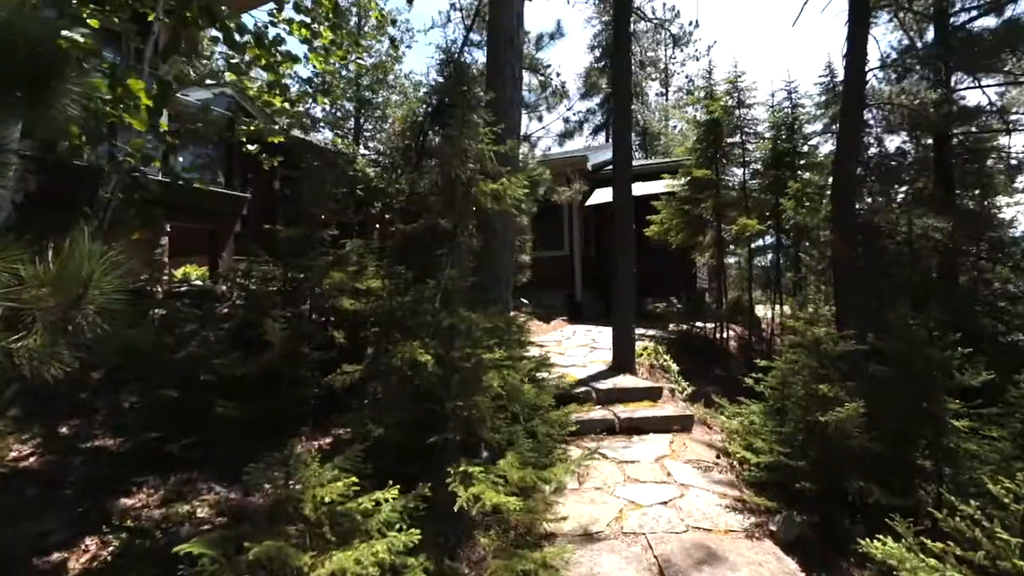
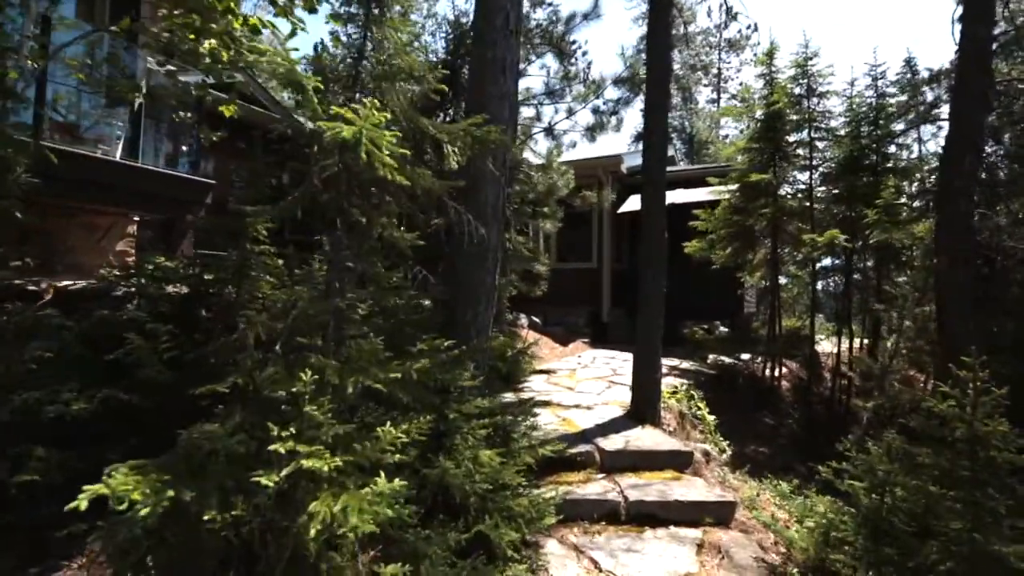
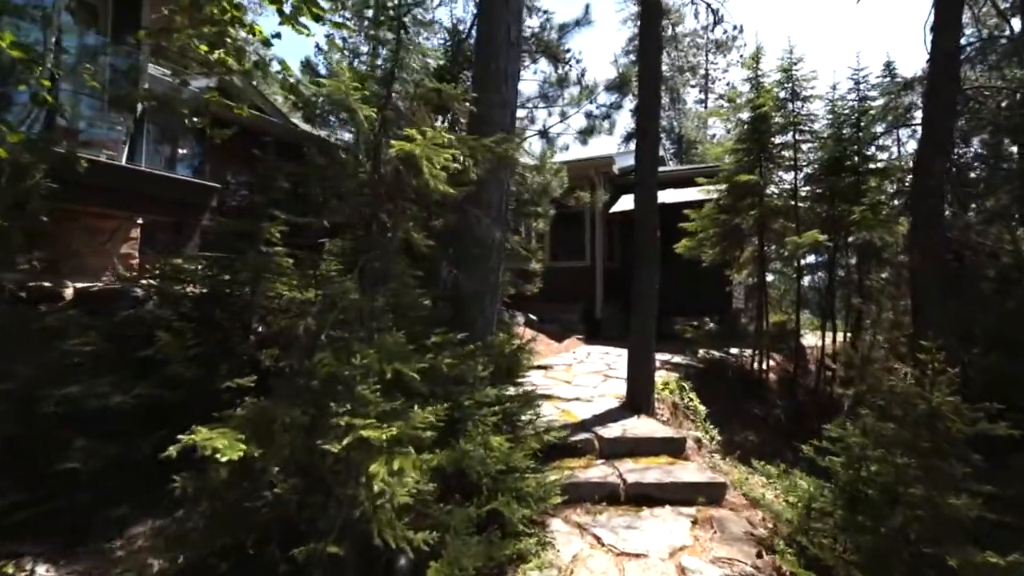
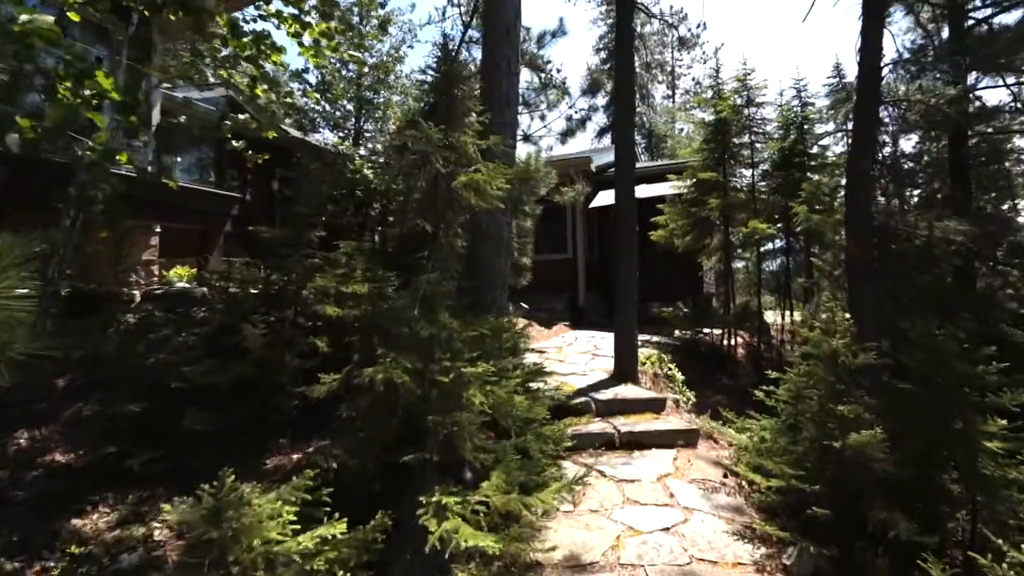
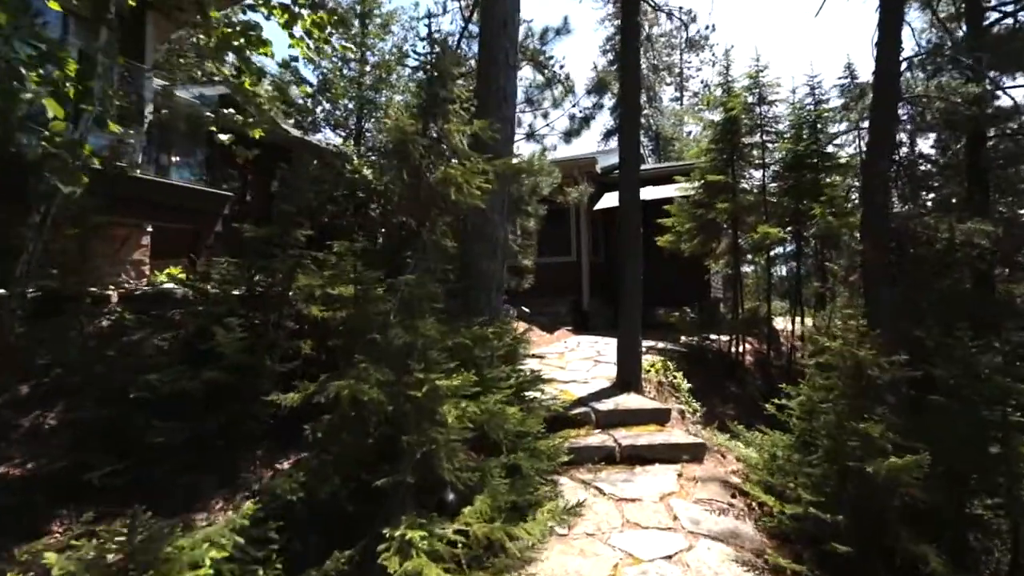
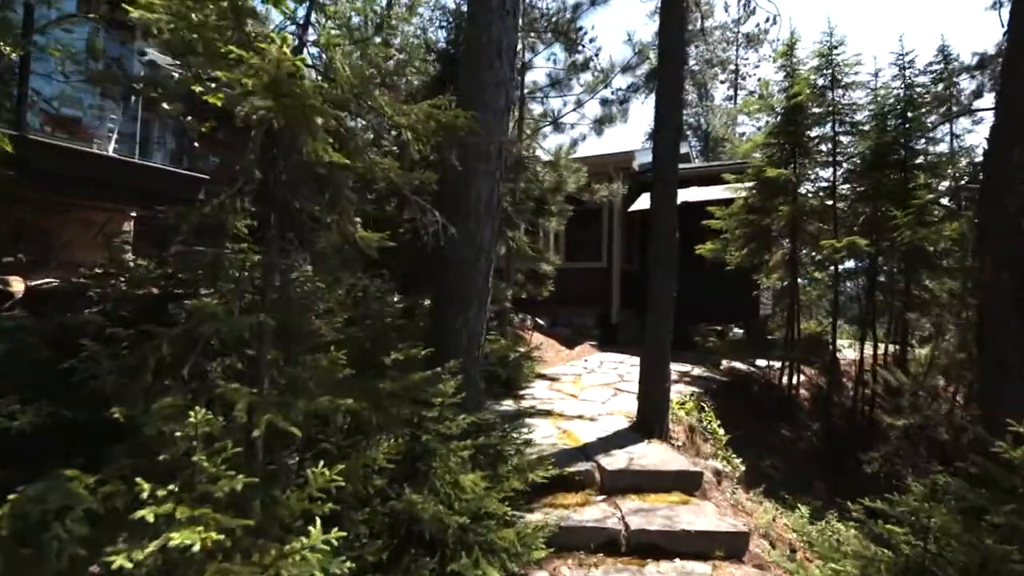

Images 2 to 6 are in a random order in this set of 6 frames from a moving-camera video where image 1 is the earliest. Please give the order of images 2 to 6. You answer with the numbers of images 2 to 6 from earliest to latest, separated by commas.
4, 5, 3, 2, 6
